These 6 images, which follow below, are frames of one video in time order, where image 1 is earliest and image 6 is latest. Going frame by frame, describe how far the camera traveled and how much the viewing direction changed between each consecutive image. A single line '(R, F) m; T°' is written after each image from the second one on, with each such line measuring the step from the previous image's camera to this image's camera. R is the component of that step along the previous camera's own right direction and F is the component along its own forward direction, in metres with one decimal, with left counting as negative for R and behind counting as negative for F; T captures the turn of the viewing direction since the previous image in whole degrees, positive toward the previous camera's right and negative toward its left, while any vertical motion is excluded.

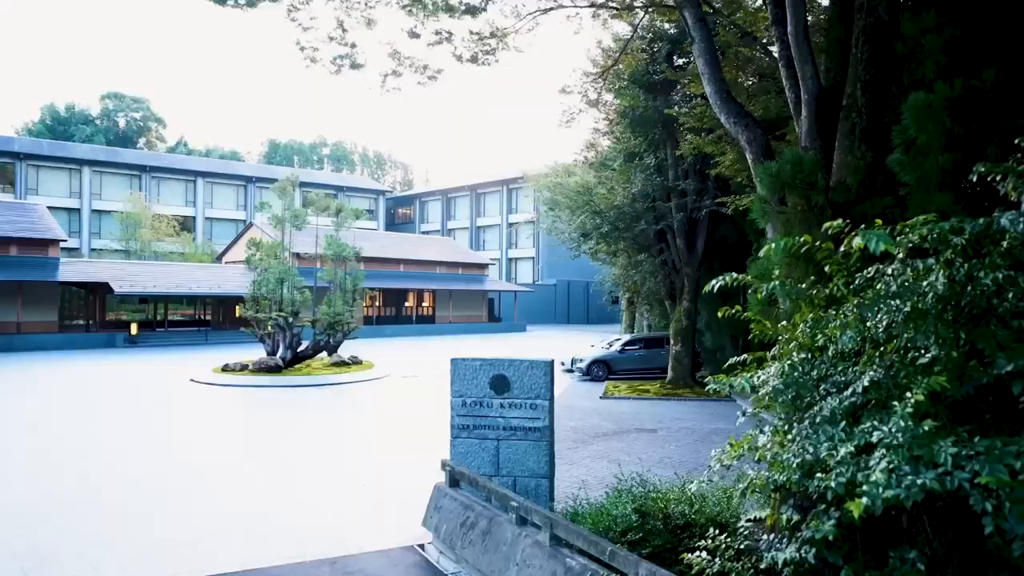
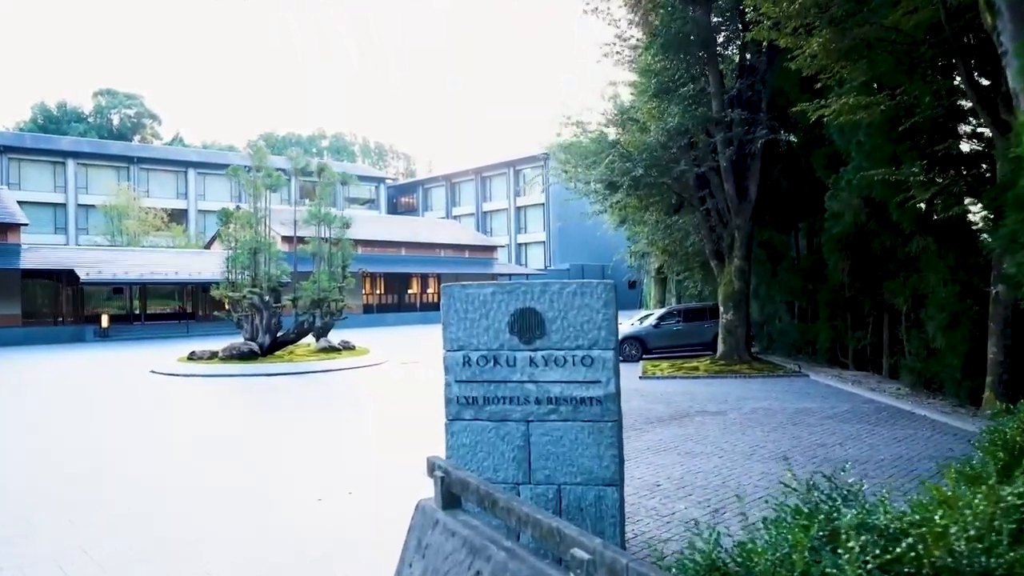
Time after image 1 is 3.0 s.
(-0.2, +3.2) m; -1°
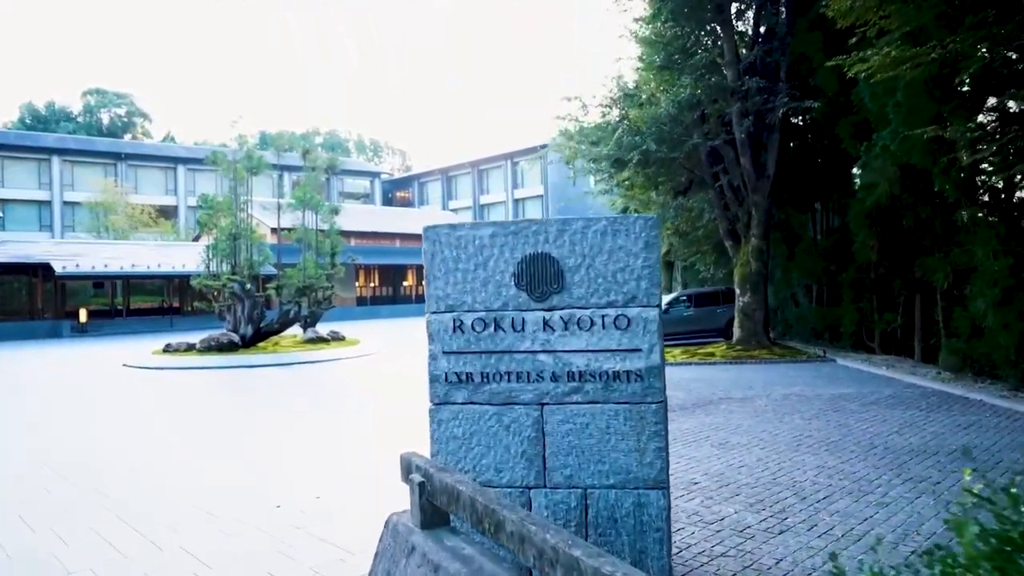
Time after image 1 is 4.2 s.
(0.0, +1.2) m; 0°
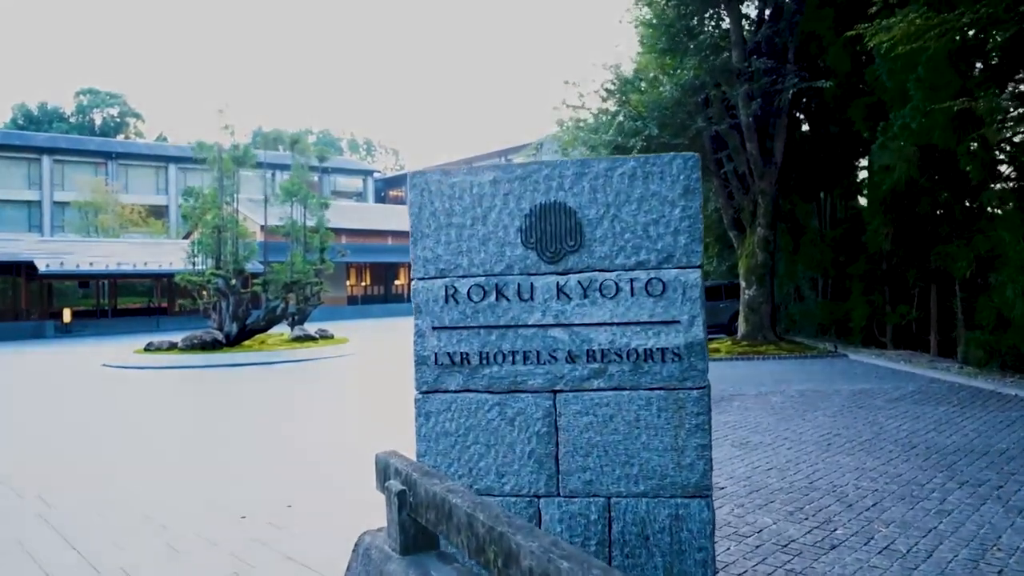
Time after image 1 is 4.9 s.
(0.0, +0.7) m; 0°
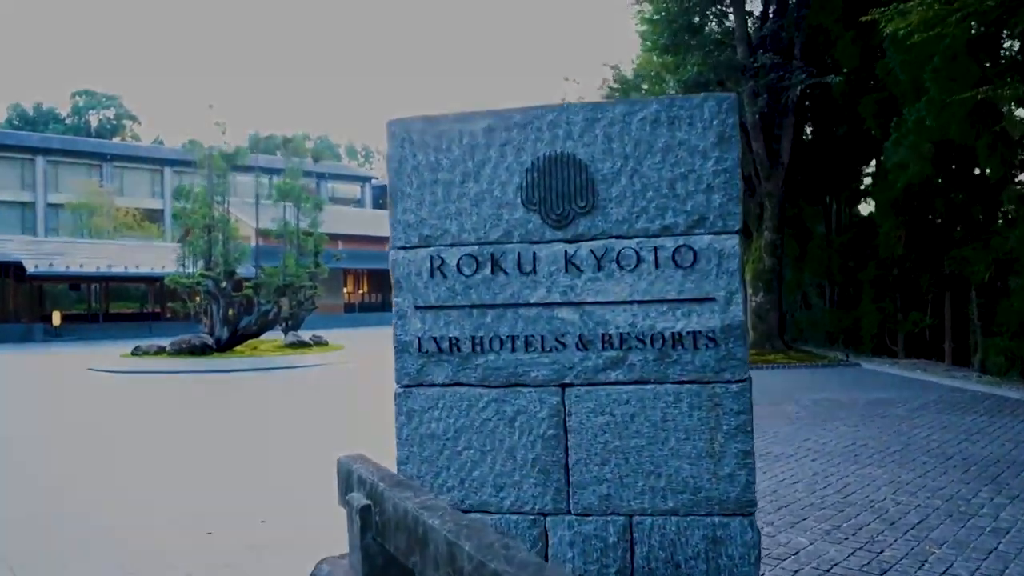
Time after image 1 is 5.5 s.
(0.0, +0.5) m; 0°
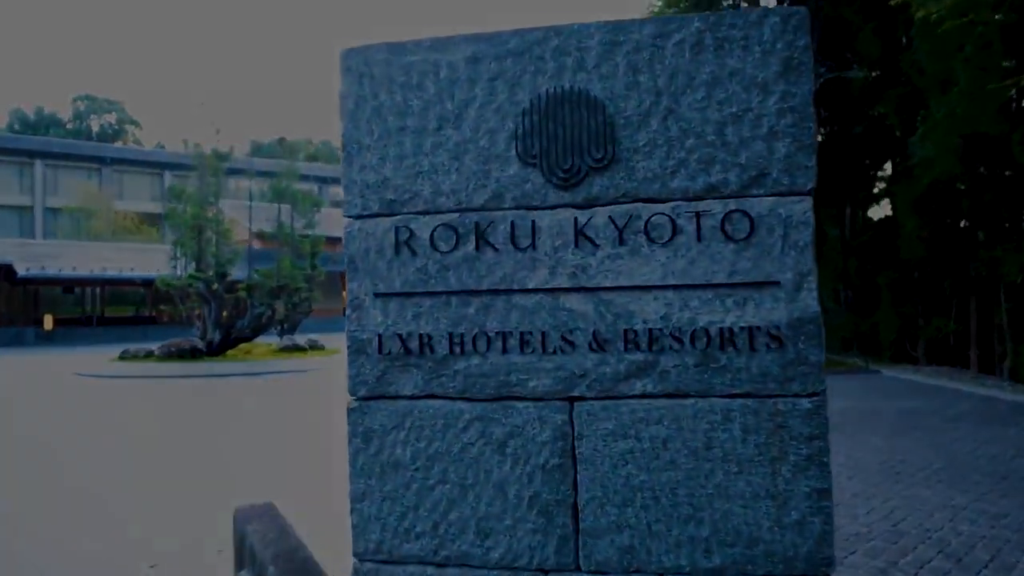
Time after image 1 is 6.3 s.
(0.0, +0.6) m; 0°
